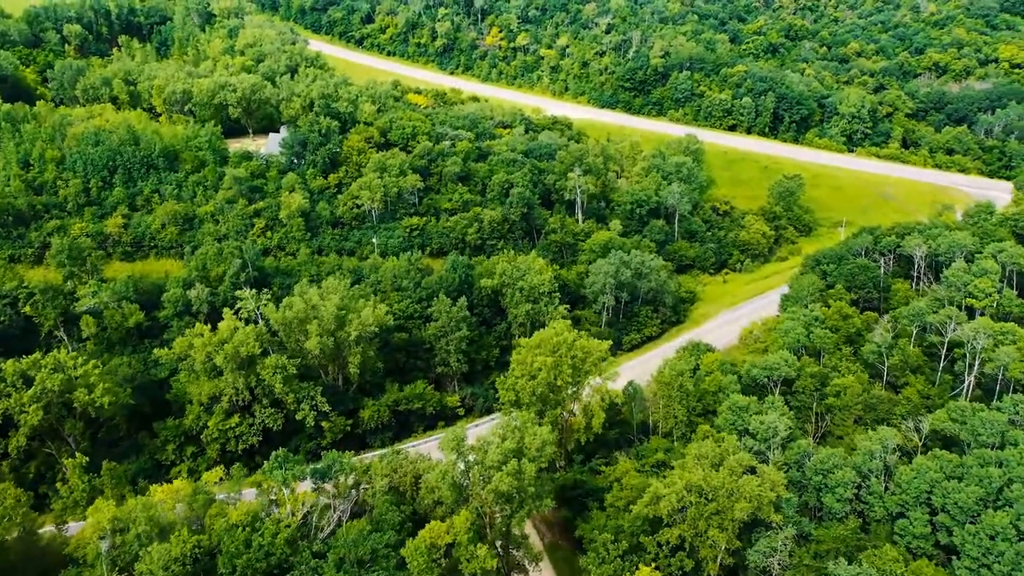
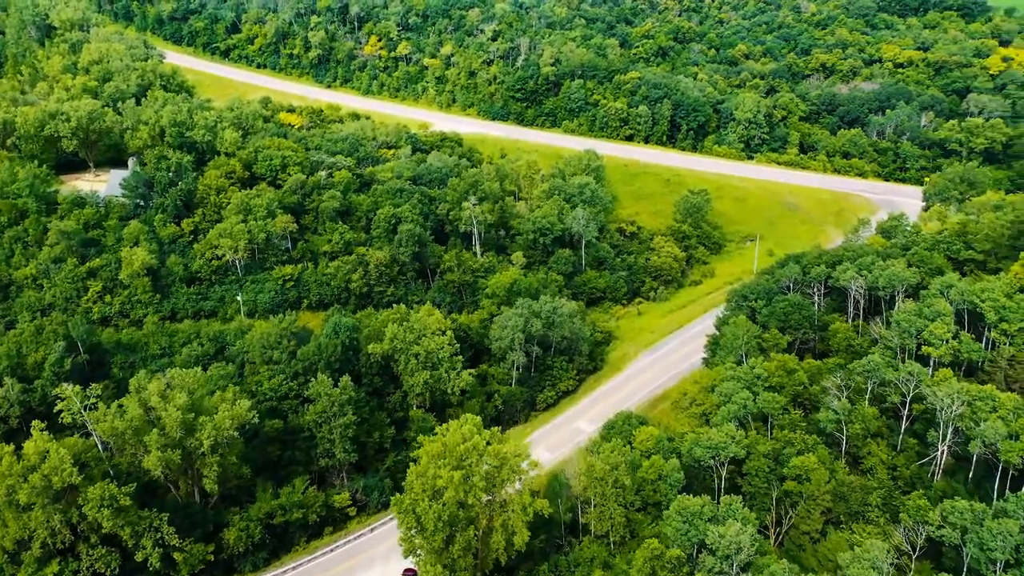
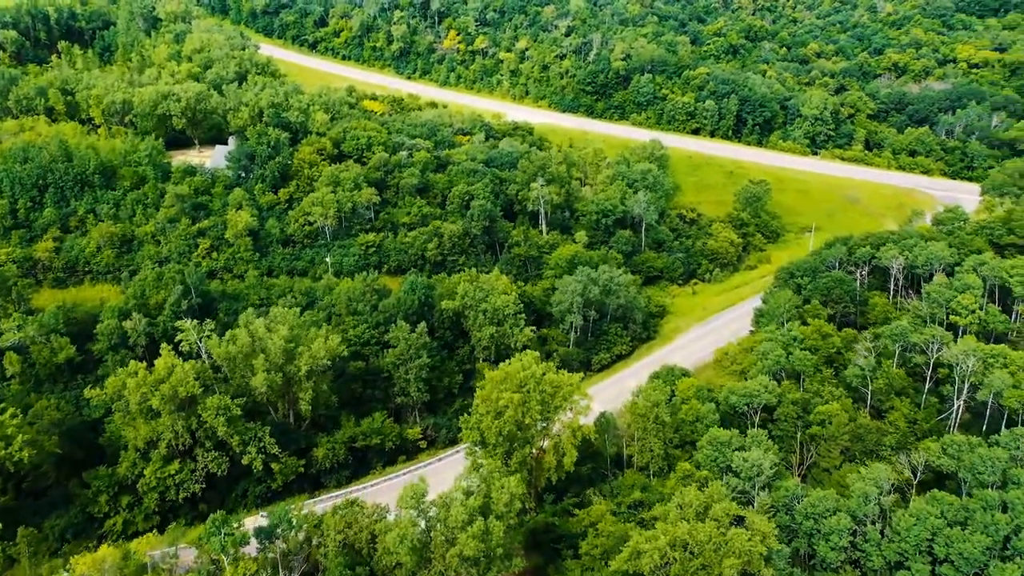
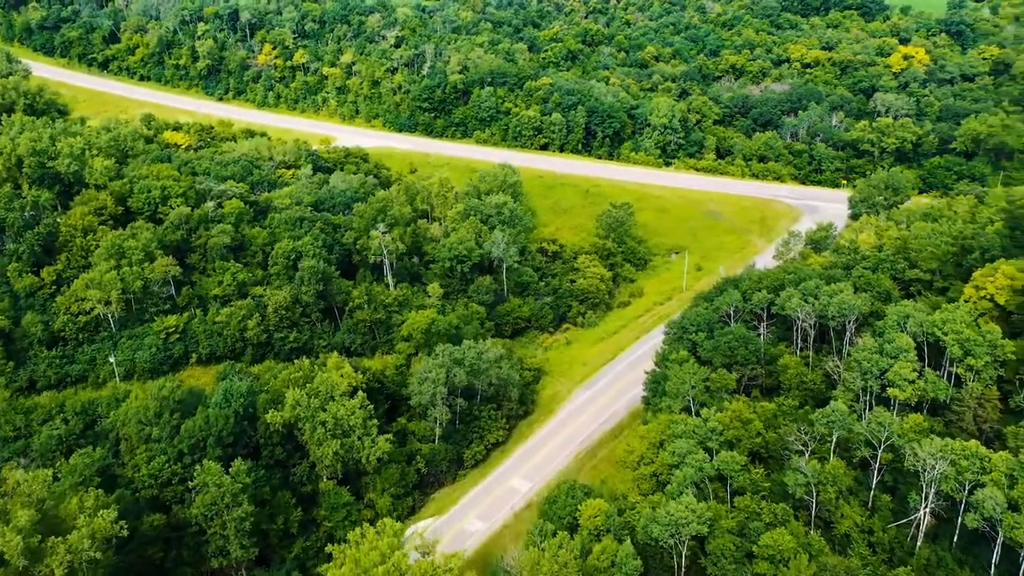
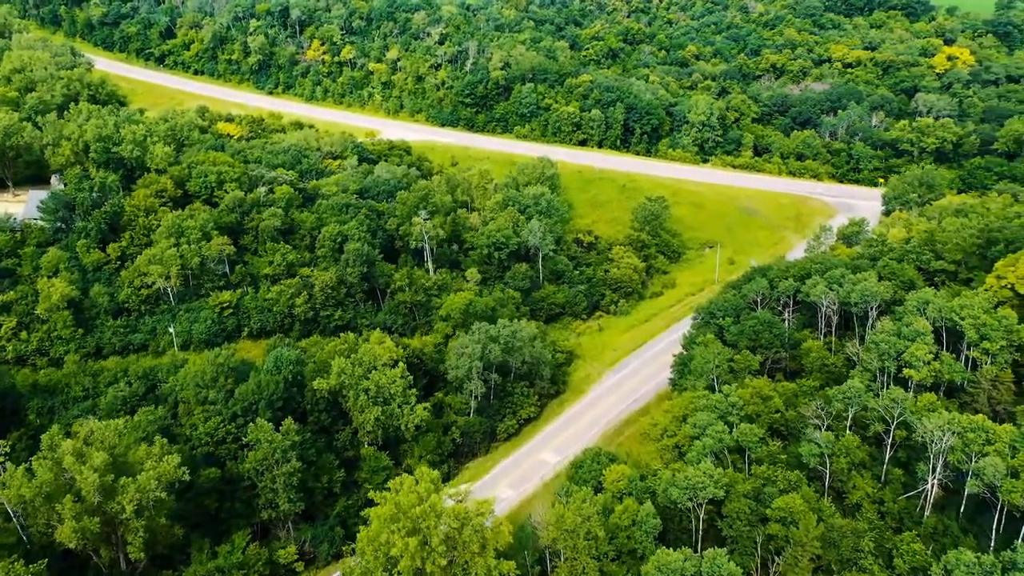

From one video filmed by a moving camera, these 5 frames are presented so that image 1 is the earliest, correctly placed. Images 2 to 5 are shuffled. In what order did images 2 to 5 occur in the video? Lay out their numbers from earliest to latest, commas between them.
3, 2, 5, 4
